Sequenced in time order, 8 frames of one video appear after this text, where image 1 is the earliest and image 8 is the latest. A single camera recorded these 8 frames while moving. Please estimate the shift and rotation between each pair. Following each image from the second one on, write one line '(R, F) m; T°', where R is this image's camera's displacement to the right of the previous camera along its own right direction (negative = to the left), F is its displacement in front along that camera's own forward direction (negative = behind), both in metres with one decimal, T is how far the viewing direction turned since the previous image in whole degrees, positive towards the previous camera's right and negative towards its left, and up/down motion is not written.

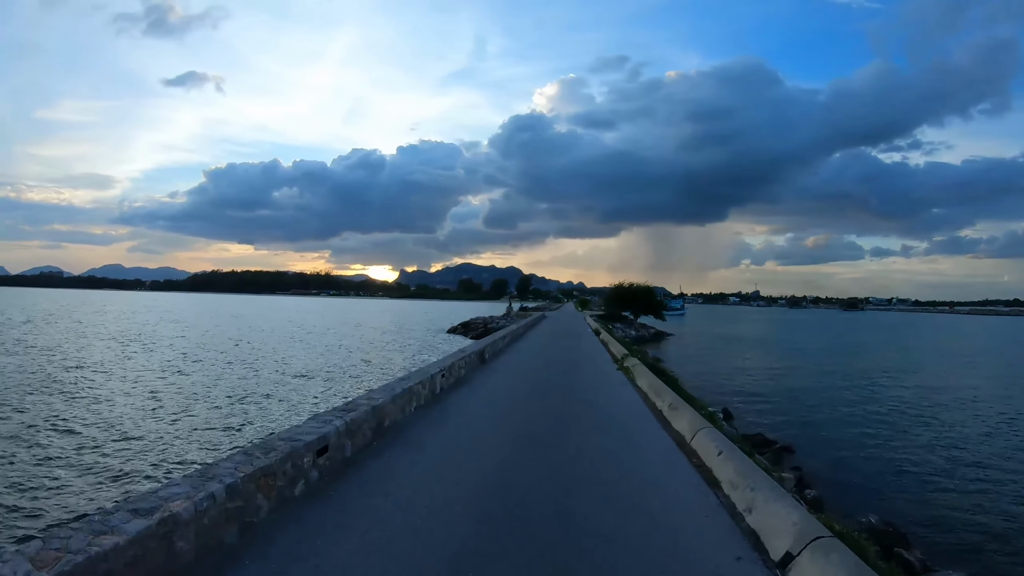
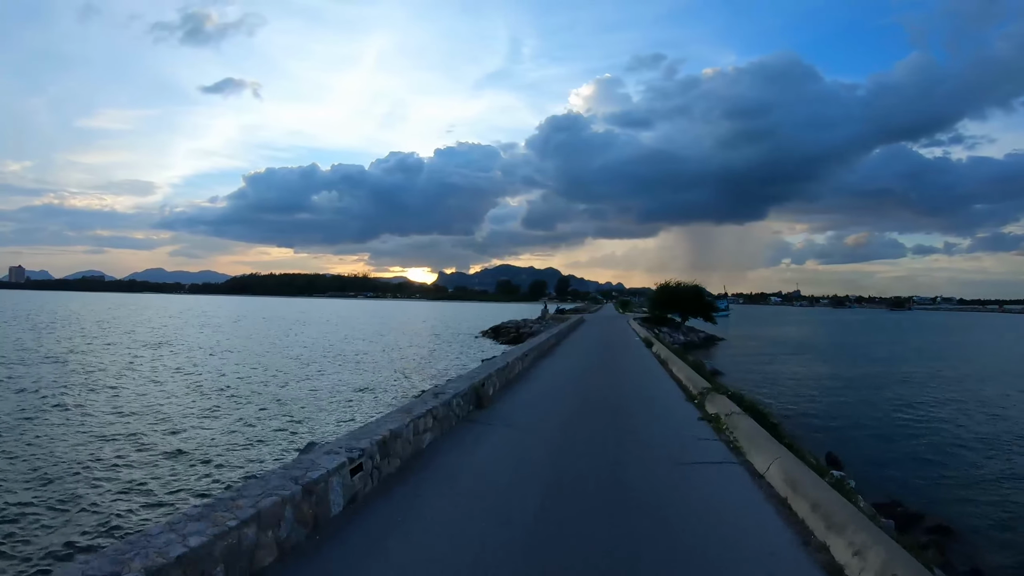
(+0.3, +4.0) m; -3°
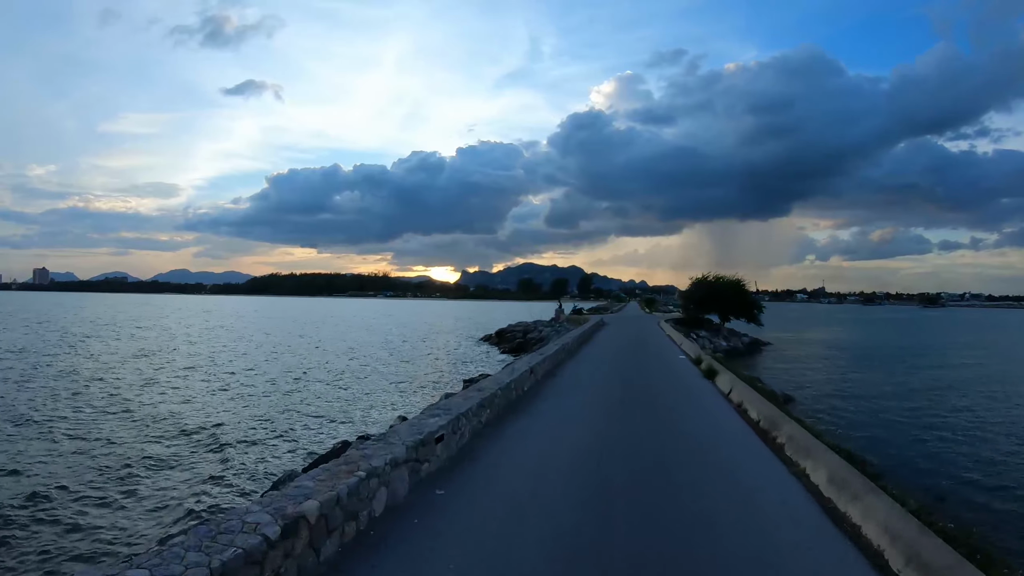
(+0.7, +5.5) m; -2°
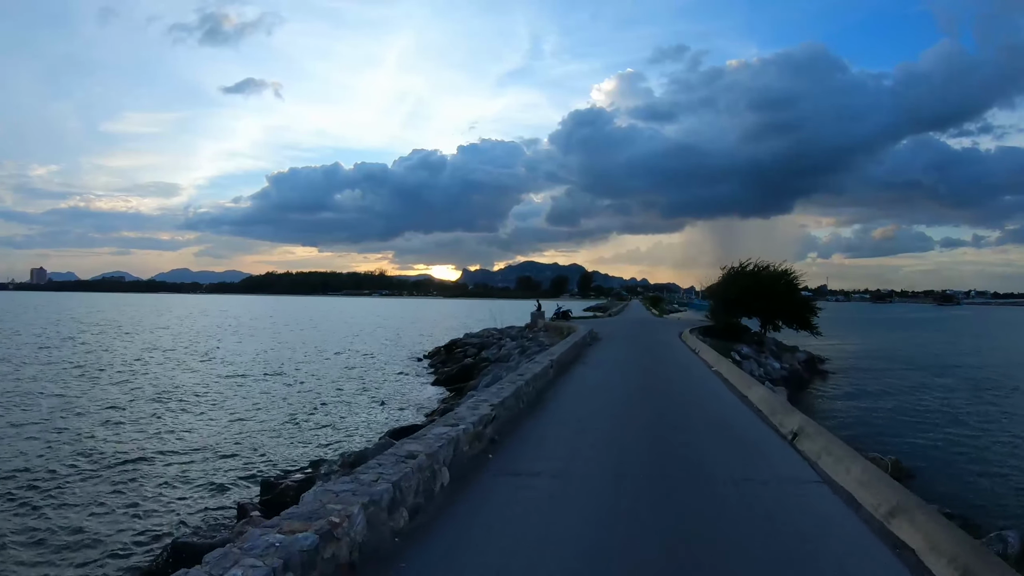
(+1.4, +8.6) m; 0°
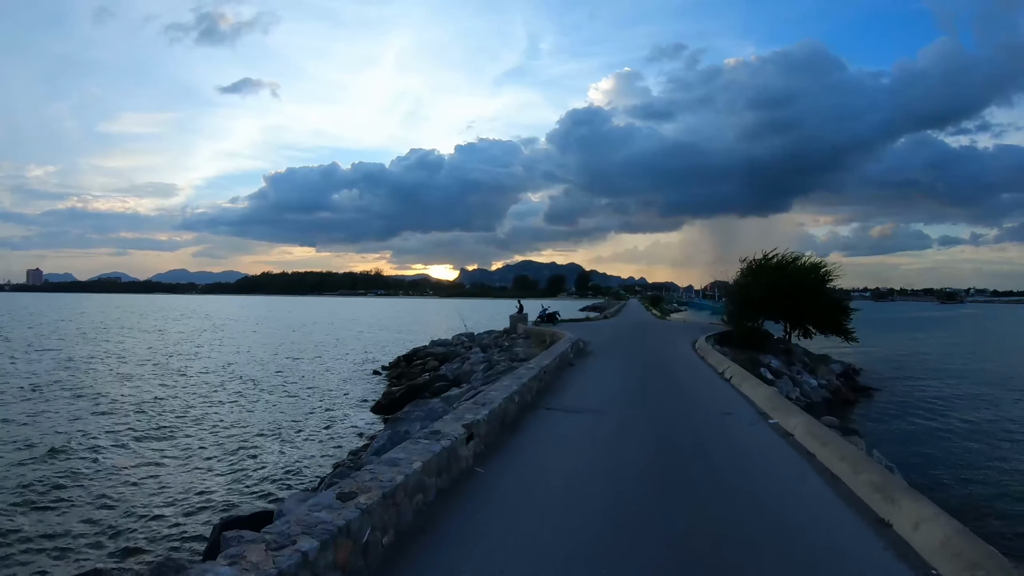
(+0.7, +3.7) m; 0°
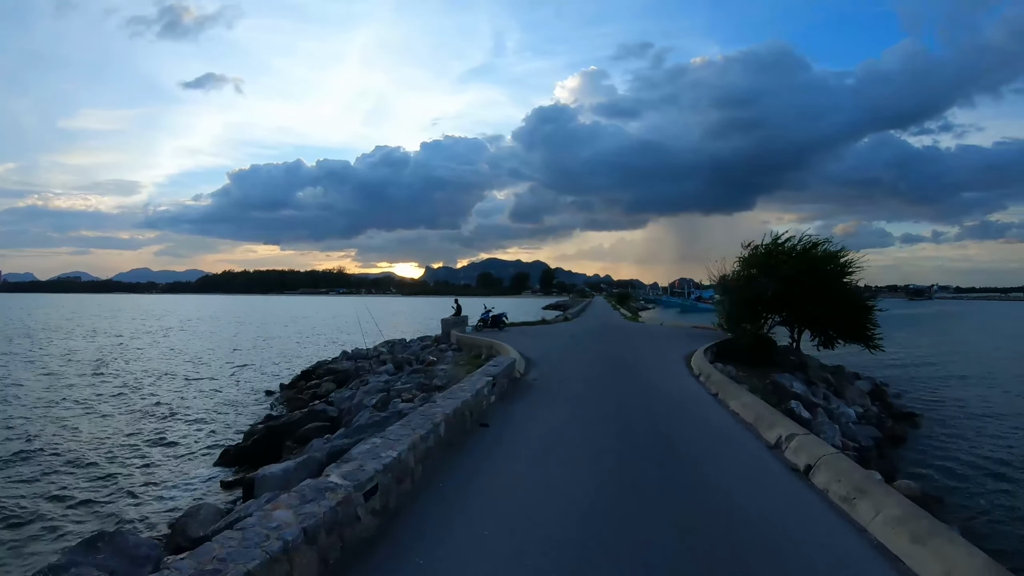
(+0.8, +4.3) m; +3°
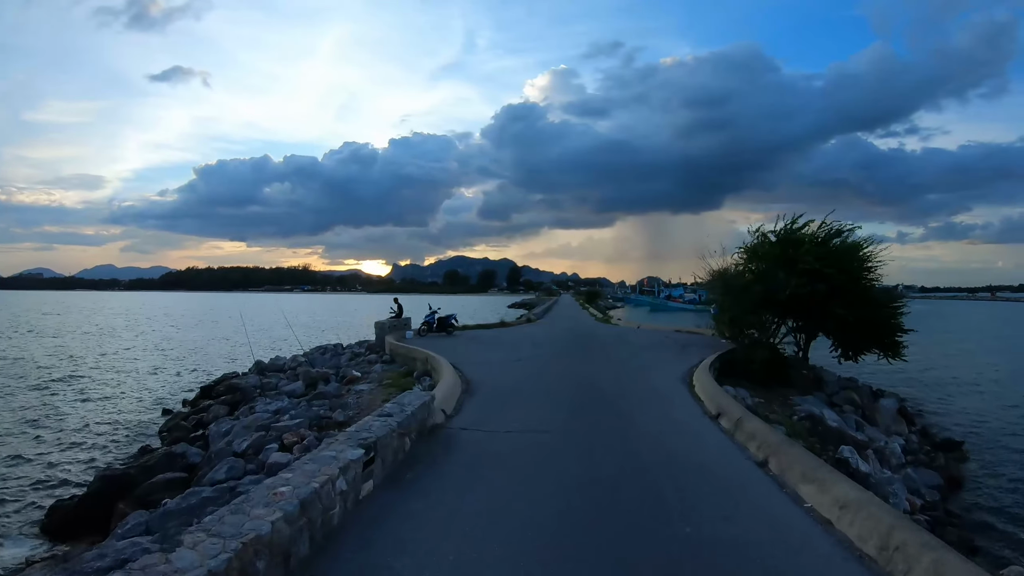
(+0.3, +2.6) m; +3°
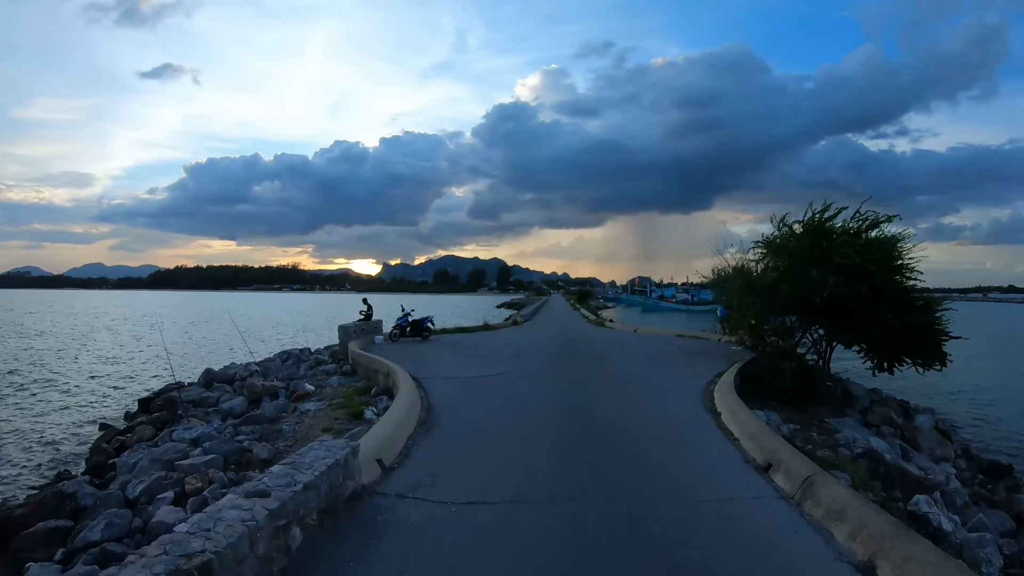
(+0.1, +1.4) m; +1°
